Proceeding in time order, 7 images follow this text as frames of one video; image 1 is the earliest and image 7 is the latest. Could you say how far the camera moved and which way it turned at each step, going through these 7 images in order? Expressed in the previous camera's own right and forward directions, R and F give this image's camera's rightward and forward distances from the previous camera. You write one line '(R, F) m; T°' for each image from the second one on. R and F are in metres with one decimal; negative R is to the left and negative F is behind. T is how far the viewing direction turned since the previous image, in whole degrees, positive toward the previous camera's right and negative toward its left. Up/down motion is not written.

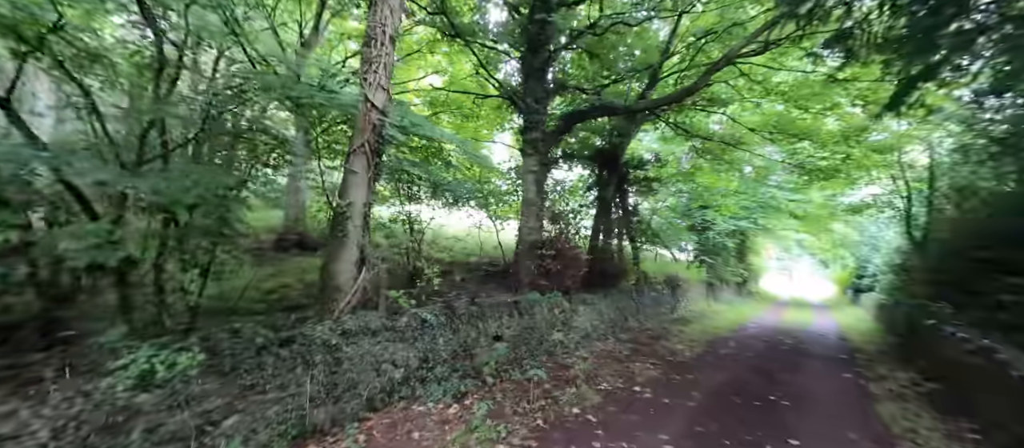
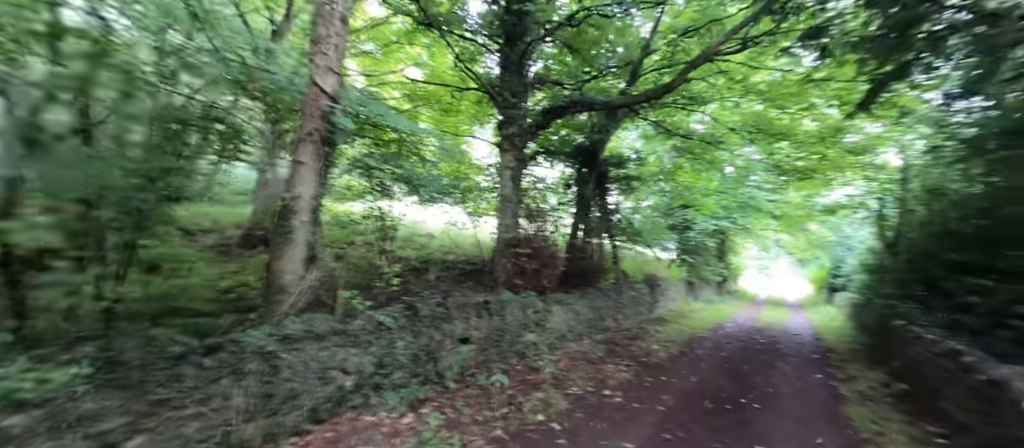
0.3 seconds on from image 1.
(+0.2, +0.2) m; +2°
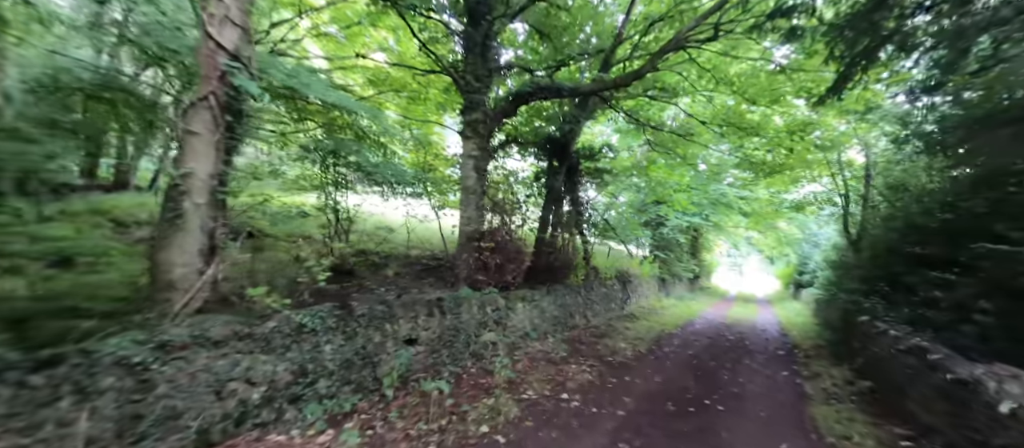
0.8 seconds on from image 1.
(+0.3, +0.4) m; +3°
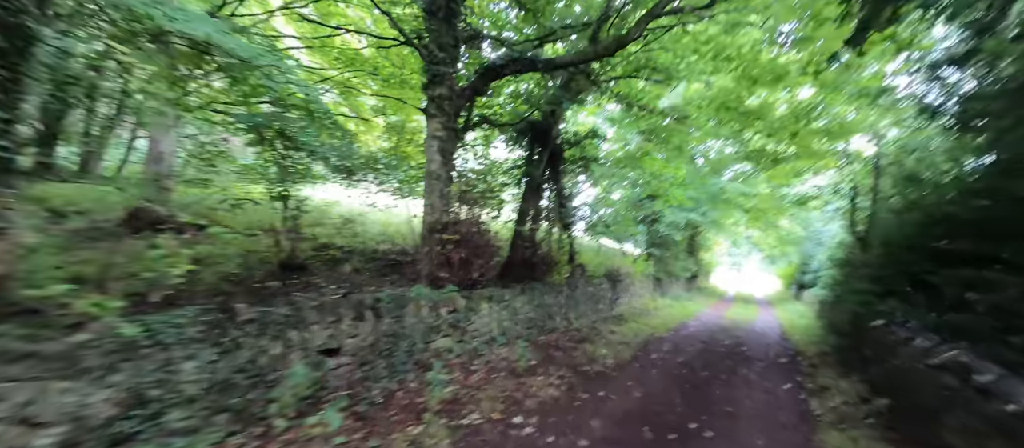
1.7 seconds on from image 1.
(+0.5, +0.8) m; 0°
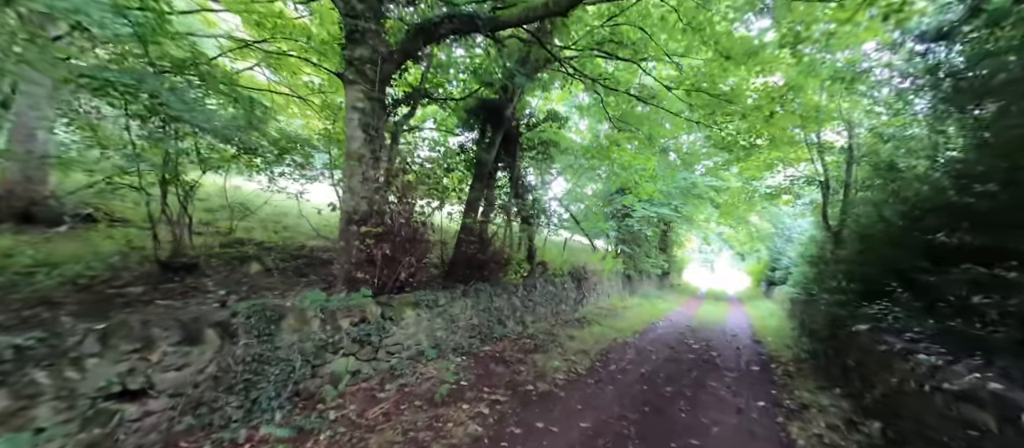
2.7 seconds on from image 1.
(+0.6, +1.0) m; +3°
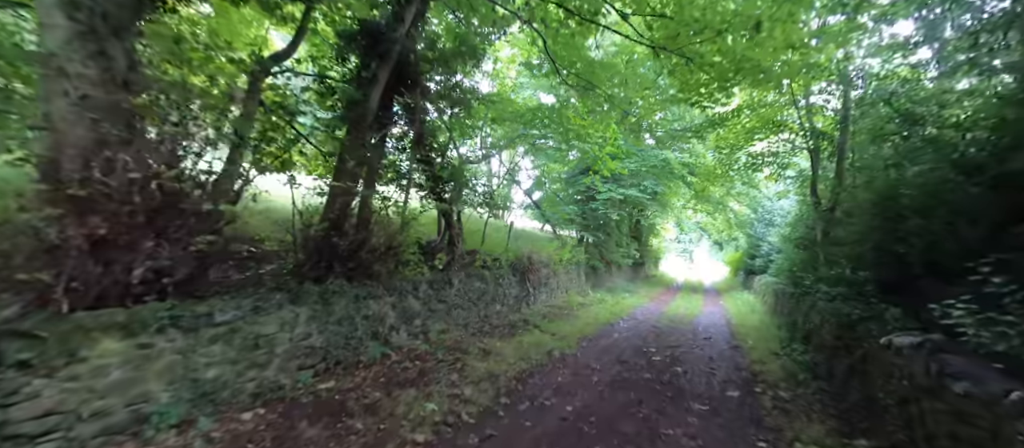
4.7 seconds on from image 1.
(+1.3, +2.2) m; +3°
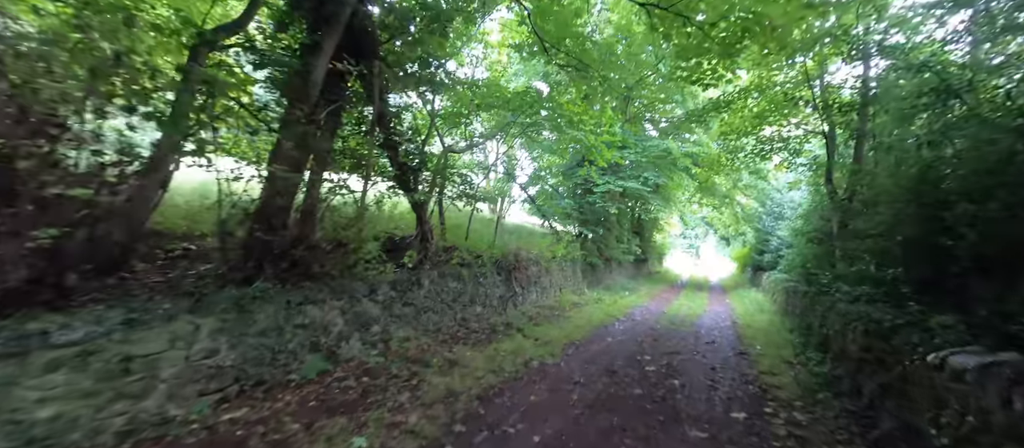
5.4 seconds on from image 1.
(+0.5, +0.8) m; -1°
